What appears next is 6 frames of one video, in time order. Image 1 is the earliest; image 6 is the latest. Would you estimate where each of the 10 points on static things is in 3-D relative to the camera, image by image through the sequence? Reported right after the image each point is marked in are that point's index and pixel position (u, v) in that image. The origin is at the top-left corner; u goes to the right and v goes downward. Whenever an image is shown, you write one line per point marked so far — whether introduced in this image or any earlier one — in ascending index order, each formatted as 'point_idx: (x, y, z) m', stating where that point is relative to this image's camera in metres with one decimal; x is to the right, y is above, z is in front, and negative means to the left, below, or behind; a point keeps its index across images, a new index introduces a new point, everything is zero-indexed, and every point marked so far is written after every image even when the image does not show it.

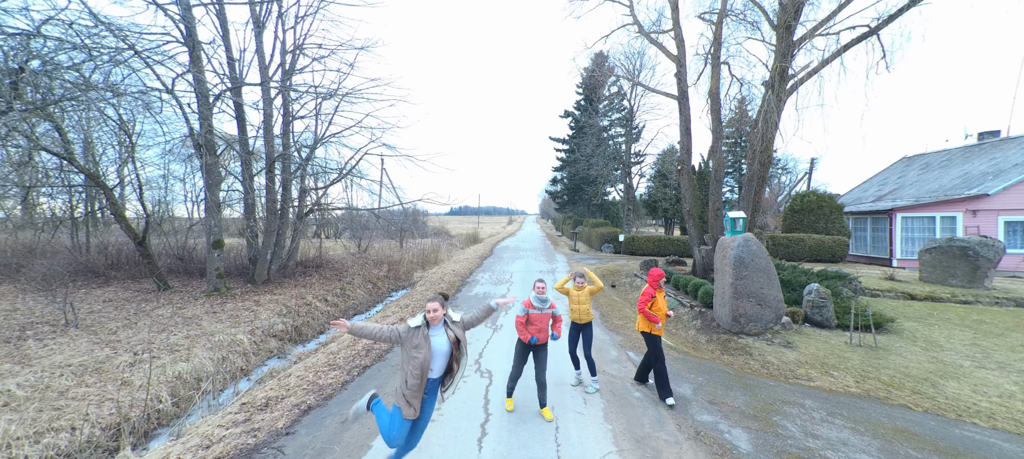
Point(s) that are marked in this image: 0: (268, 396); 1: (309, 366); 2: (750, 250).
0: (-3.0, -2.0, +4.1) m
1: (-3.0, -2.0, +5.0) m
2: (+4.3, -0.4, +6.1) m
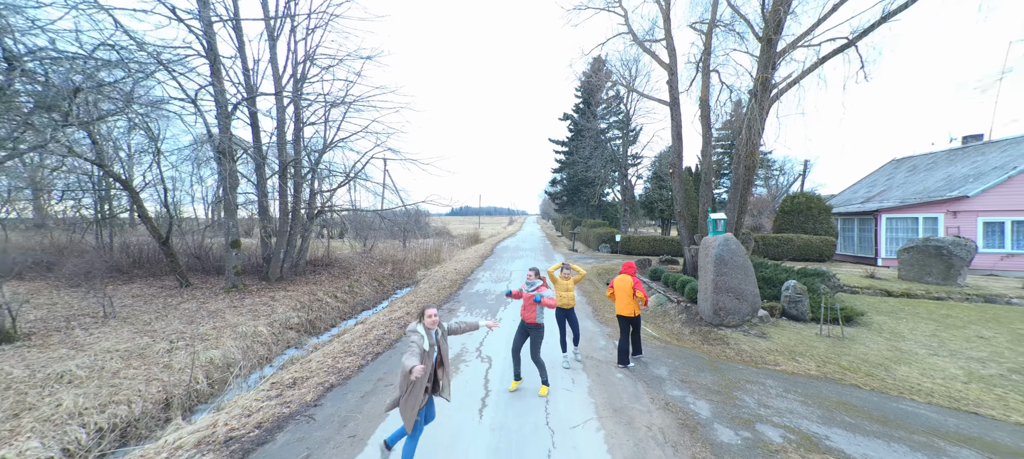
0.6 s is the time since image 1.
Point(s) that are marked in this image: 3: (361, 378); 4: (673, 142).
0: (-3.0, -2.0, +4.7) m
1: (-3.0, -2.0, +5.6) m
2: (+4.3, -0.4, +6.6) m
3: (-2.0, -2.0, +4.6) m
4: (+6.0, +3.2, +12.4) m
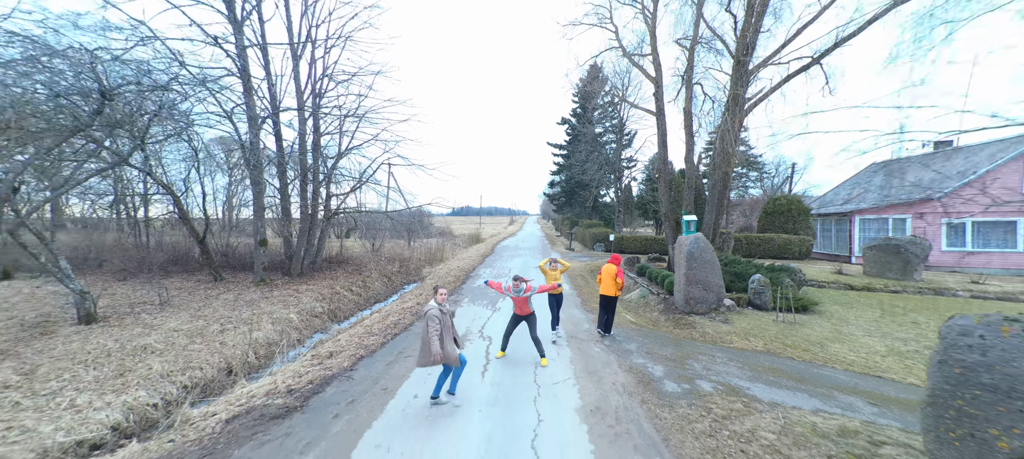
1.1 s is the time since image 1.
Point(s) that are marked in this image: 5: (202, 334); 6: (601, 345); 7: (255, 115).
0: (-3.1, -2.0, +5.7) m
1: (-3.1, -2.0, +6.6) m
2: (+4.2, -0.4, +7.6) m
3: (-2.1, -2.0, +5.6) m
4: (+5.9, +3.2, +13.4) m
5: (-5.6, -1.9, +6.1) m
6: (+1.5, -1.9, +5.7) m
7: (-7.0, +3.2, +9.3) m
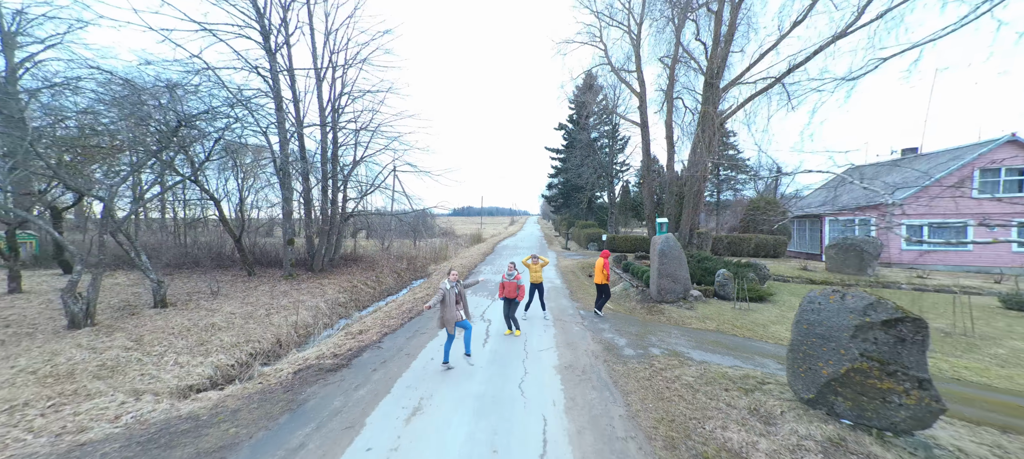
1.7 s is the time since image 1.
0: (-3.2, -2.1, +7.0) m
1: (-3.2, -2.1, +7.9) m
2: (+4.2, -0.4, +8.9) m
3: (-2.2, -2.0, +6.9) m
4: (+5.8, +3.2, +14.7) m
5: (-5.7, -1.9, +7.4) m
6: (+1.4, -2.0, +7.0) m
7: (-7.1, +3.1, +10.6) m
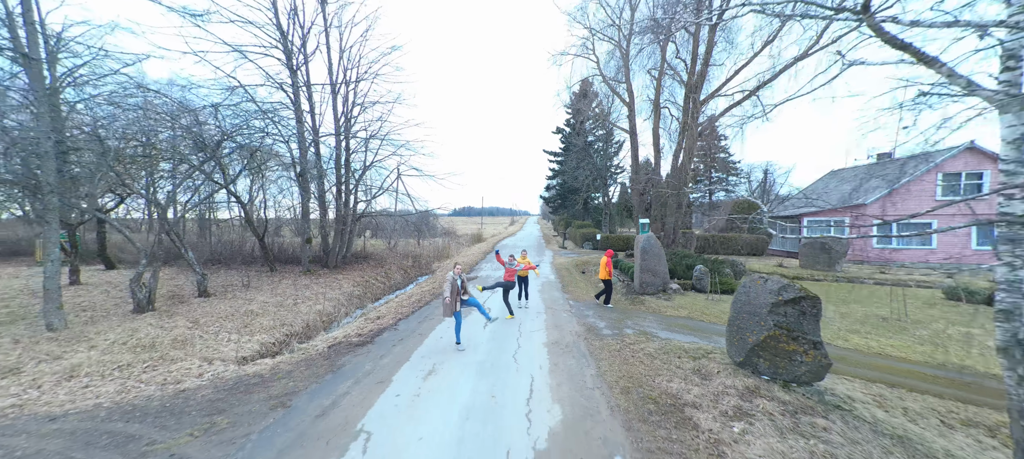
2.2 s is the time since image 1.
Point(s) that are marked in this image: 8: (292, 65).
0: (-3.2, -2.1, +8.0) m
1: (-3.2, -2.0, +8.9) m
2: (+4.1, -0.4, +10.0) m
3: (-2.3, -2.0, +8.0) m
4: (+5.8, +3.2, +15.7) m
5: (-5.7, -1.9, +8.4) m
6: (+1.3, -1.9, +8.0) m
7: (-7.2, +3.1, +11.6) m
8: (-7.0, +5.2, +10.8) m
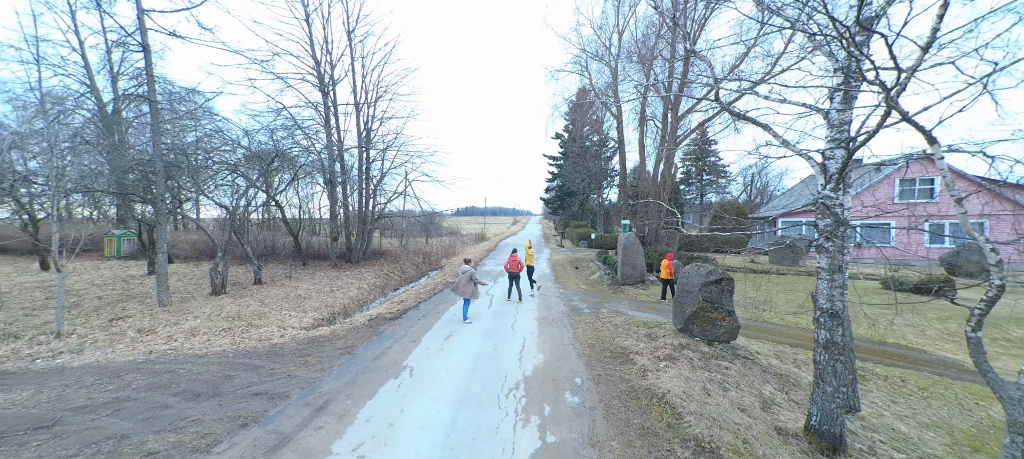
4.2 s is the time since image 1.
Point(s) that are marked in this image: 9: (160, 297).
0: (-3.2, -2.1, +9.8) m
1: (-3.3, -2.0, +10.7) m
2: (+4.1, -0.4, +11.6) m
3: (-2.3, -2.0, +9.7) m
4: (+5.8, +3.2, +17.4) m
5: (-5.7, -1.9, +10.2) m
6: (+1.3, -1.9, +9.7) m
7: (-7.2, +3.1, +13.4) m
8: (-7.0, +5.2, +12.5) m
9: (-7.7, -1.5, +7.4) m
